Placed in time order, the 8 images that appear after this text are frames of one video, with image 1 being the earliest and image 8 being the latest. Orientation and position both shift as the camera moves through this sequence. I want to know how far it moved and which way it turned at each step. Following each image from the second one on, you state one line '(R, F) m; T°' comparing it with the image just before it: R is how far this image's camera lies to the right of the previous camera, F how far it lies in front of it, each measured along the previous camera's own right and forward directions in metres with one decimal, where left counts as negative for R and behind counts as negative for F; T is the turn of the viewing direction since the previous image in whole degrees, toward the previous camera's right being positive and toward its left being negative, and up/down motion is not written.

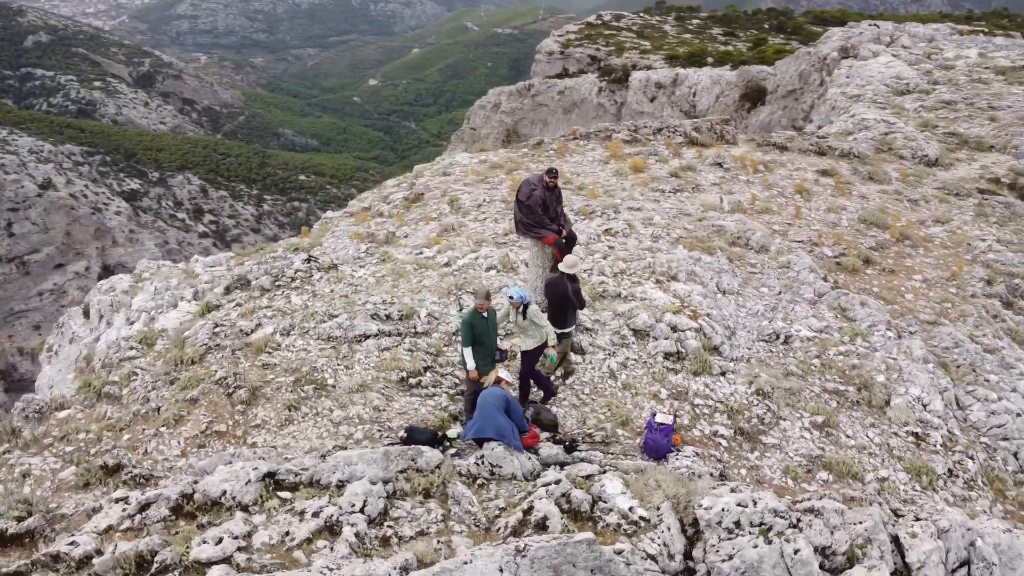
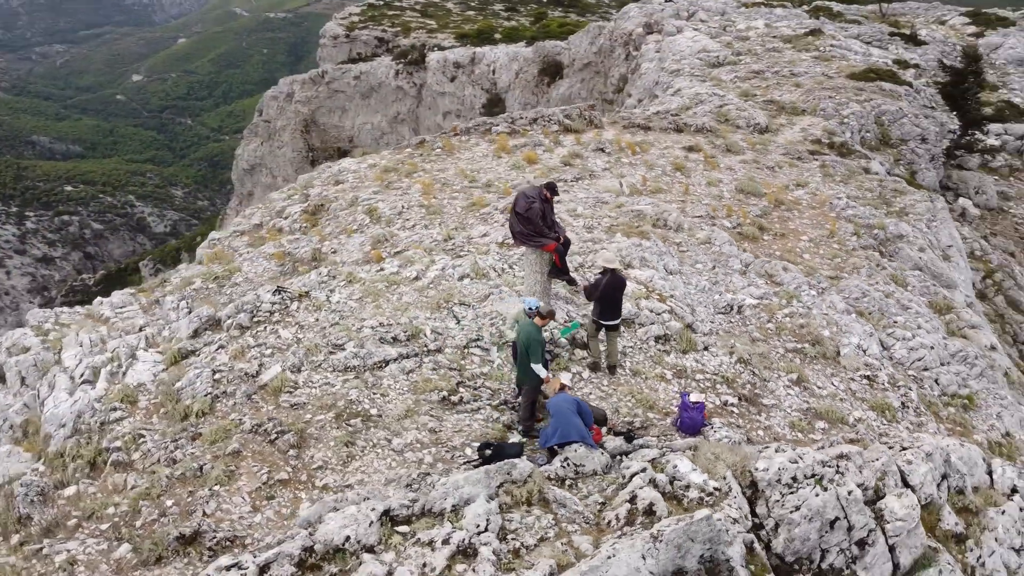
(-2.5, -0.2) m; +13°
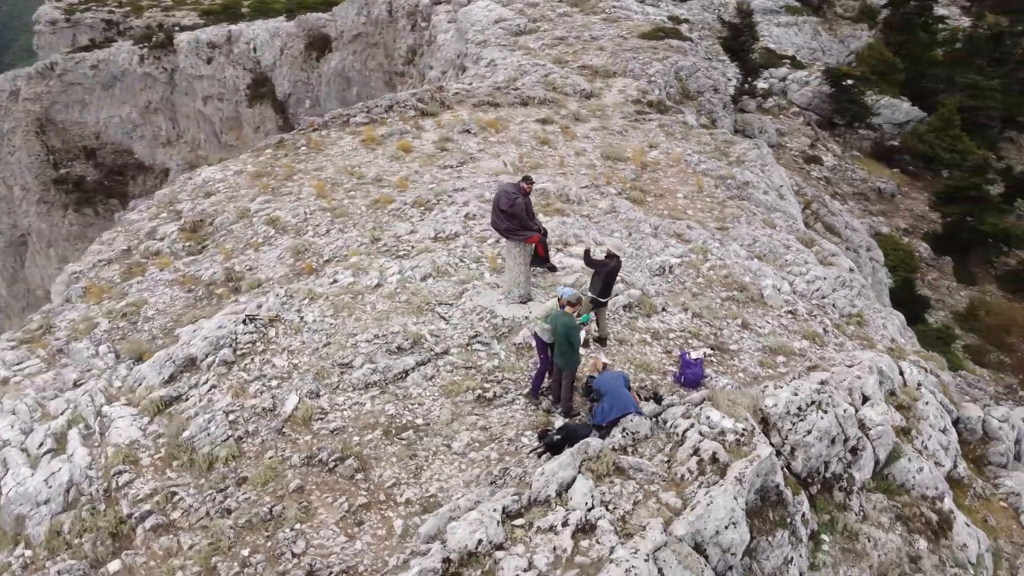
(-2.8, -0.2) m; +15°
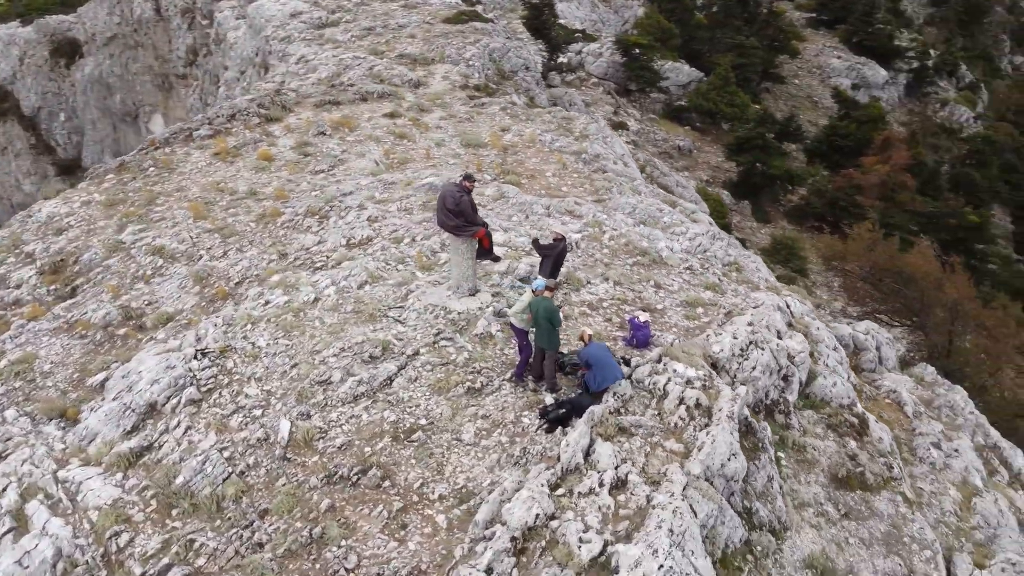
(-2.3, -0.4) m; +14°
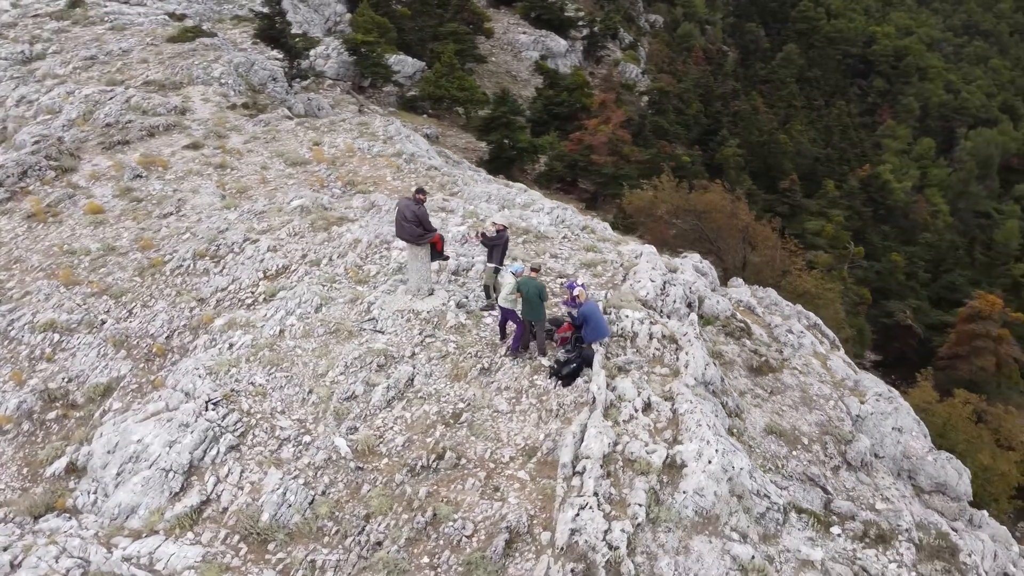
(-4.0, -1.1) m; +20°
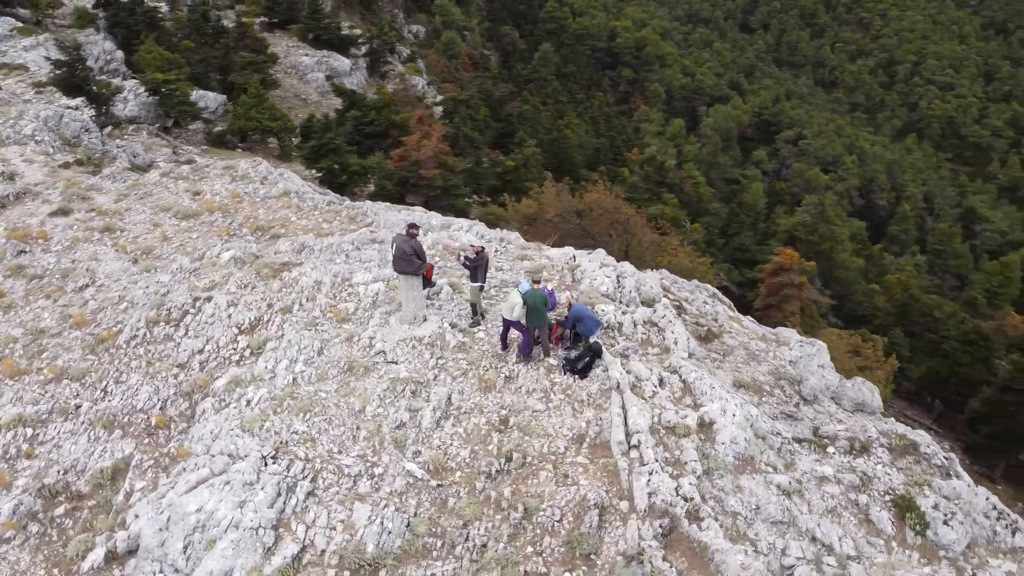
(-3.6, -0.9) m; +15°
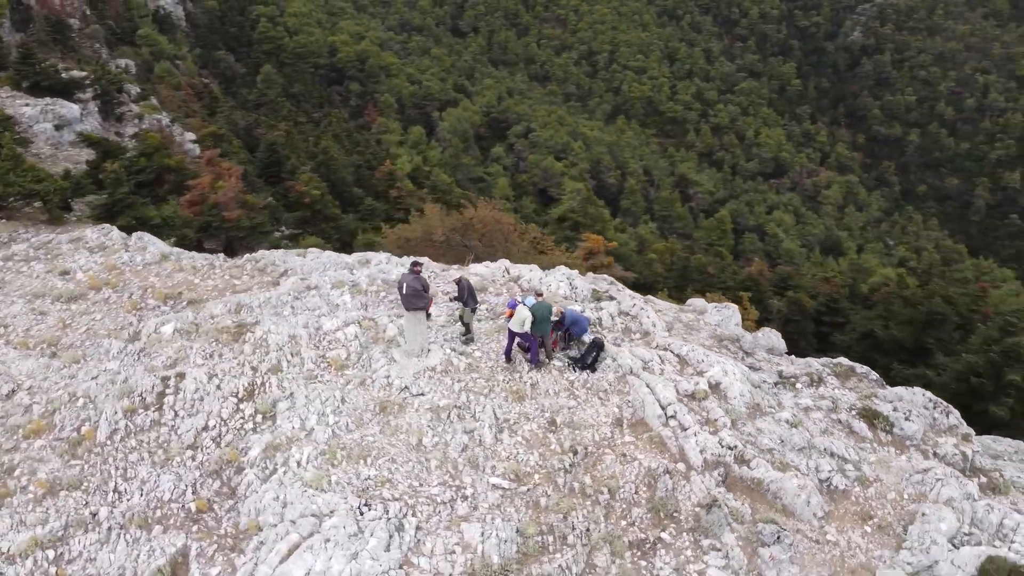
(-4.6, -0.7) m; +17°
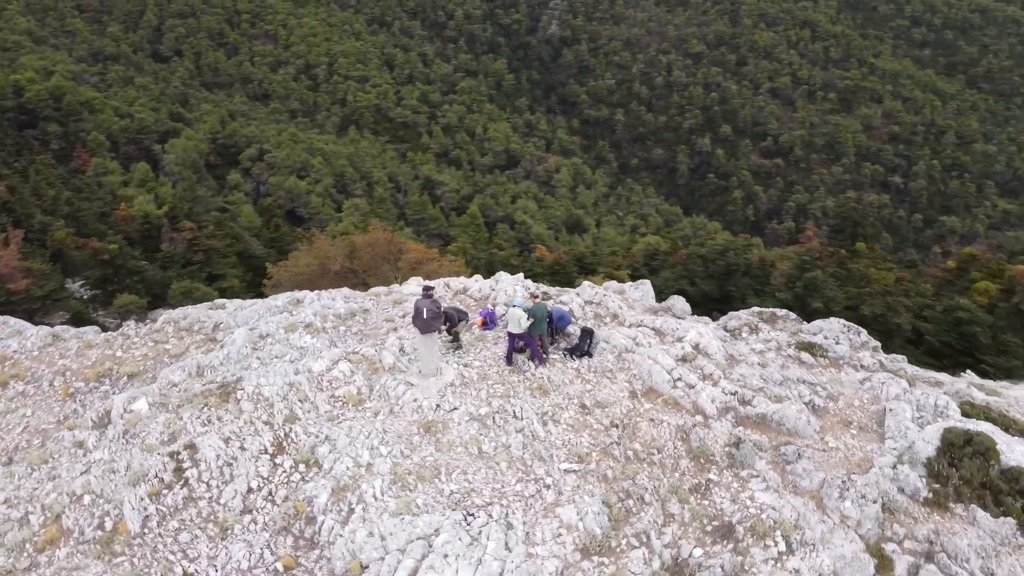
(-5.0, -0.6) m; +17°
